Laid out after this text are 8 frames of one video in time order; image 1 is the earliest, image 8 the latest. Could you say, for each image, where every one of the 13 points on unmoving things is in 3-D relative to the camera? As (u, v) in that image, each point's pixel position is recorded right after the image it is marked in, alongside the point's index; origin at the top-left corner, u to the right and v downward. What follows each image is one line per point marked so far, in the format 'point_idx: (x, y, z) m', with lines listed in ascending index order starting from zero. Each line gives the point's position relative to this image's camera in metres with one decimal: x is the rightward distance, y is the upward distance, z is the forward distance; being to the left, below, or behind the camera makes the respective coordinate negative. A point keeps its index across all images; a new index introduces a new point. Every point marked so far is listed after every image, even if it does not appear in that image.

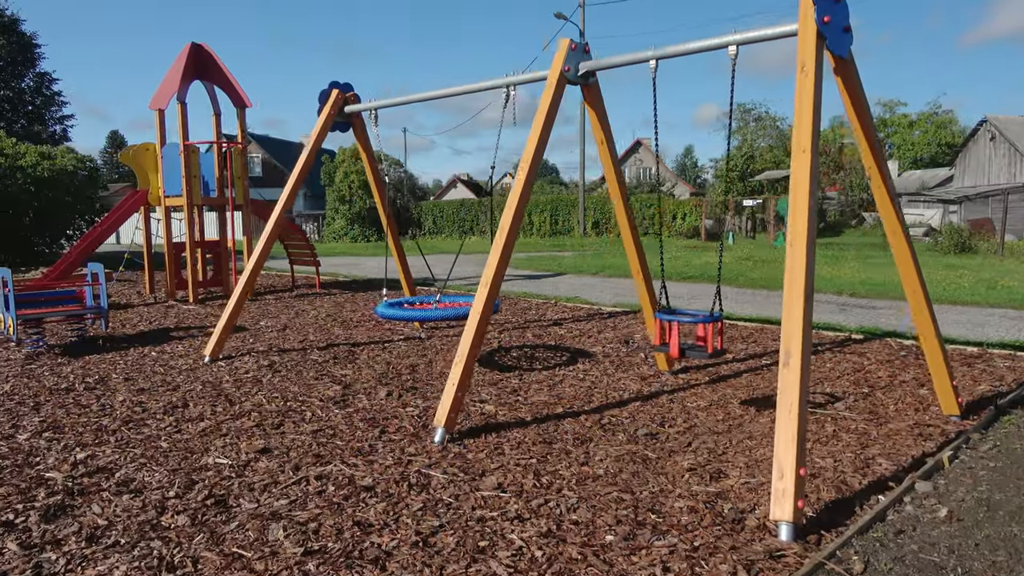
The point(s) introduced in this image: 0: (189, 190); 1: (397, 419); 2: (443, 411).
0: (-4.1, +1.2, +9.7) m
1: (-0.7, -0.8, +4.5) m
2: (-0.4, -0.7, +4.2) m
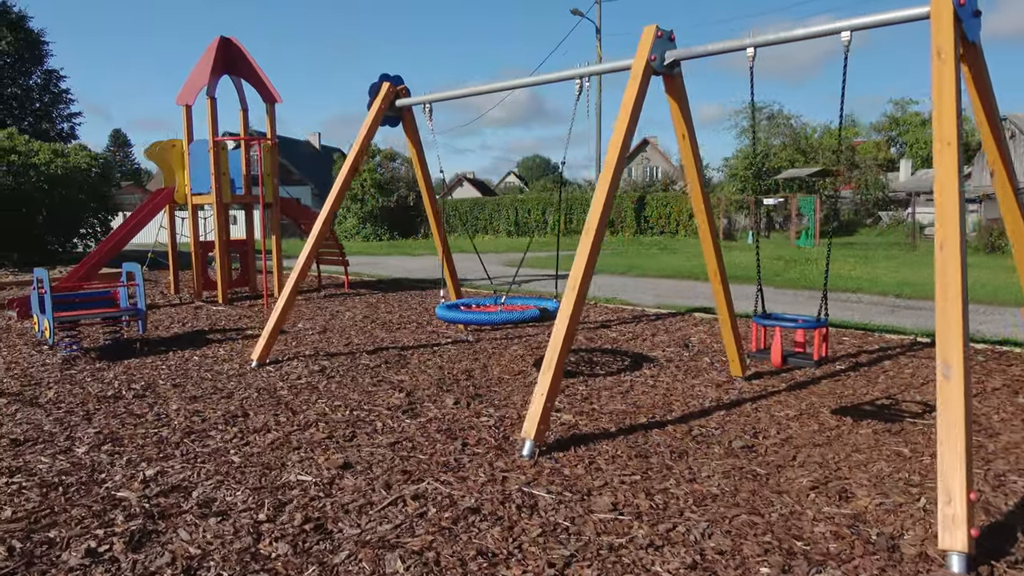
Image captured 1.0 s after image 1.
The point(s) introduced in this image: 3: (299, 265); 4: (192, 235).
0: (-3.7, +1.2, +9.4) m
1: (-0.2, -0.8, +4.3) m
2: (+0.1, -0.7, +3.9) m
3: (-1.7, +0.2, +6.0) m
4: (-4.2, +0.7, +9.9) m
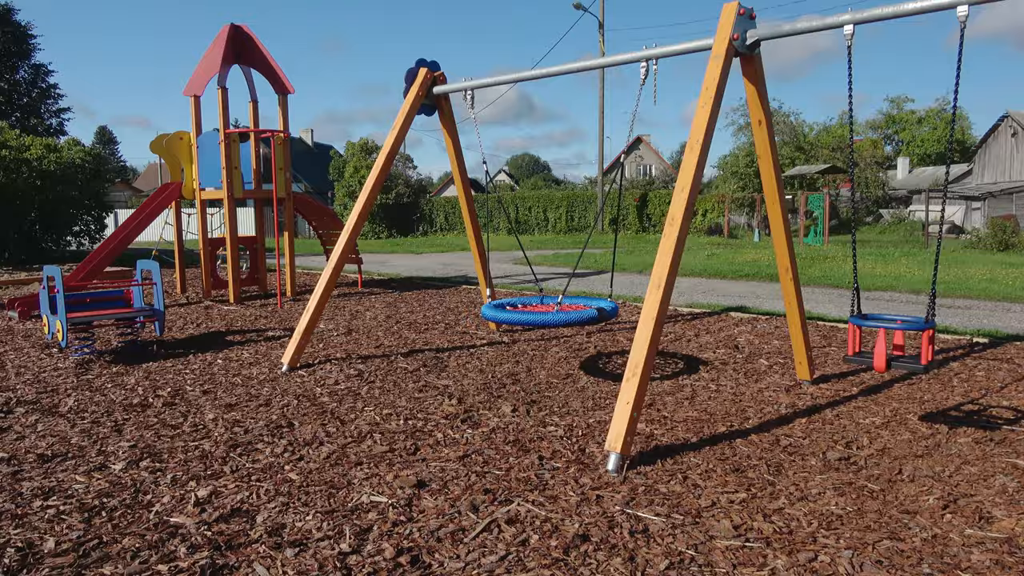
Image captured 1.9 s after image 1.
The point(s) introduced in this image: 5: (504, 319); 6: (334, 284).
0: (-3.4, +1.3, +9.0) m
1: (+0.2, -0.8, +3.9) m
2: (+0.5, -0.7, +3.5) m
3: (-1.4, +0.2, +5.7) m
4: (-3.9, +0.7, +9.5) m
5: (-0.1, -0.2, +5.2) m
6: (-1.3, 0.0, +5.6) m
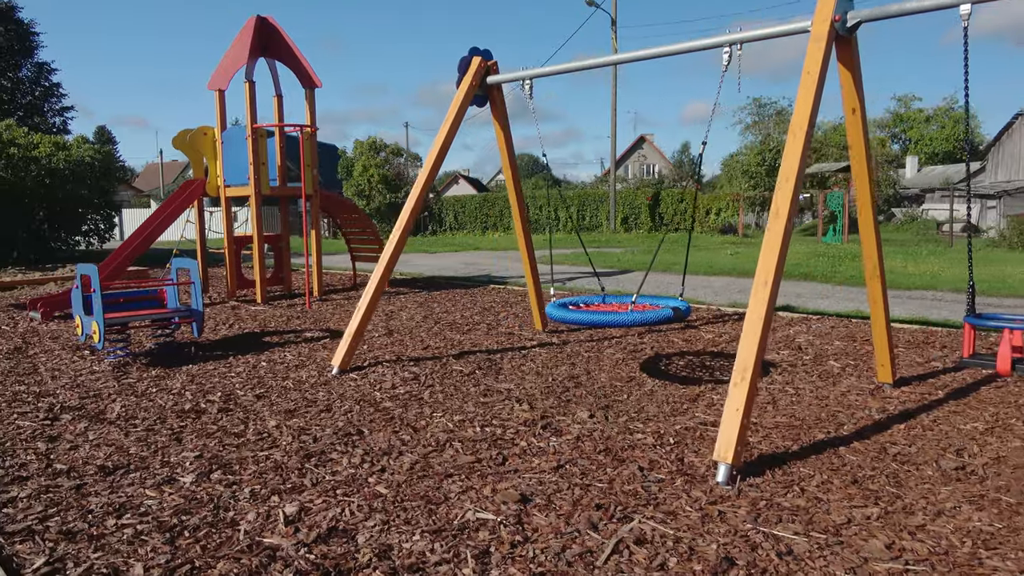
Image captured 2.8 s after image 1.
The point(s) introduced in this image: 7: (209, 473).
0: (-2.9, +1.3, +8.7) m
1: (+0.6, -0.8, +3.7) m
2: (+0.9, -0.7, +3.3) m
3: (-0.9, +0.2, +5.4) m
4: (-3.5, +0.7, +9.2) m
5: (+0.4, -0.2, +4.9) m
6: (-0.9, 0.0, +5.4) m
7: (-1.3, -0.8, +3.3) m
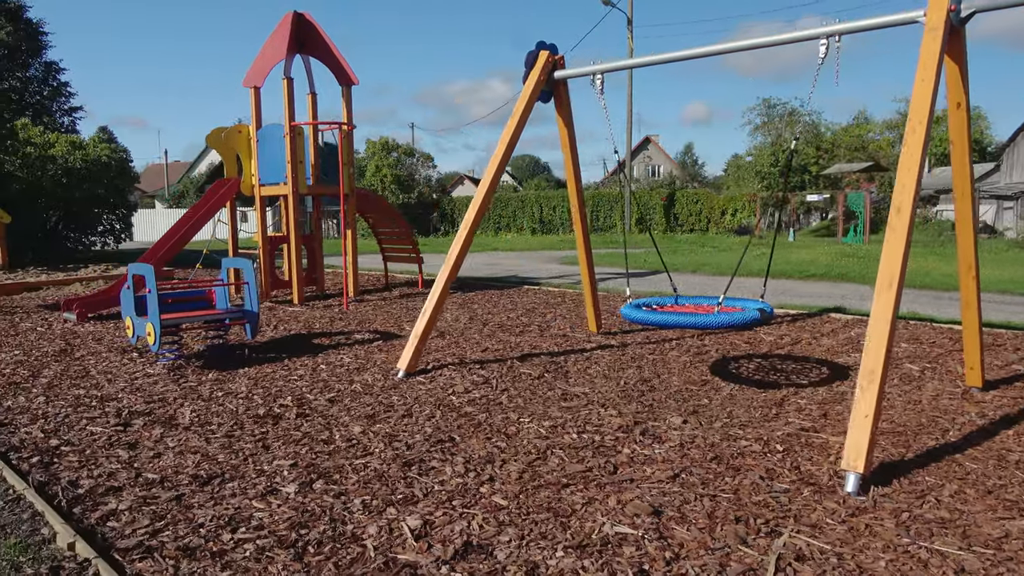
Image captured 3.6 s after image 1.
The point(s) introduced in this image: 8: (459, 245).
0: (-2.5, +1.3, +8.5) m
1: (+1.1, -0.8, +3.5) m
2: (+1.4, -0.7, +3.1) m
3: (-0.4, +0.2, +5.2) m
4: (-3.0, +0.7, +9.0) m
5: (+0.9, -0.2, +4.8) m
6: (-0.4, 0.0, +5.2) m
7: (-0.8, -0.8, +3.2) m
8: (-0.4, +0.3, +5.2) m
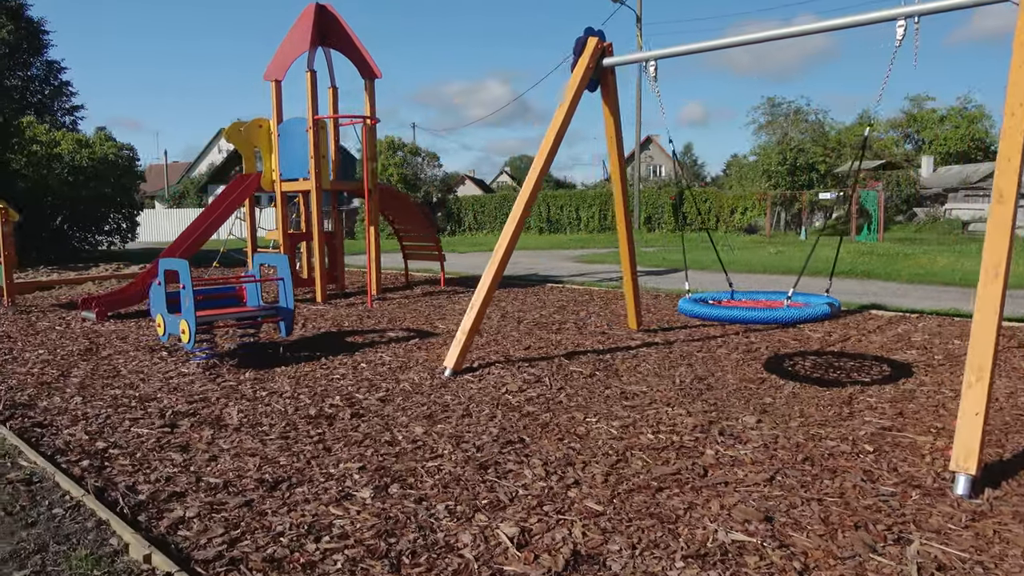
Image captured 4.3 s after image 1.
0: (-2.2, +1.3, +8.3) m
1: (+1.4, -0.7, +3.3) m
2: (+1.8, -0.6, +2.9) m
3: (-0.1, +0.2, +5.0) m
4: (-2.7, +0.7, +8.8) m
5: (+1.2, -0.2, +4.6) m
6: (-0.1, +0.1, +5.0) m
7: (-0.5, -0.8, +3.0) m
8: (0.0, +0.3, +5.0) m
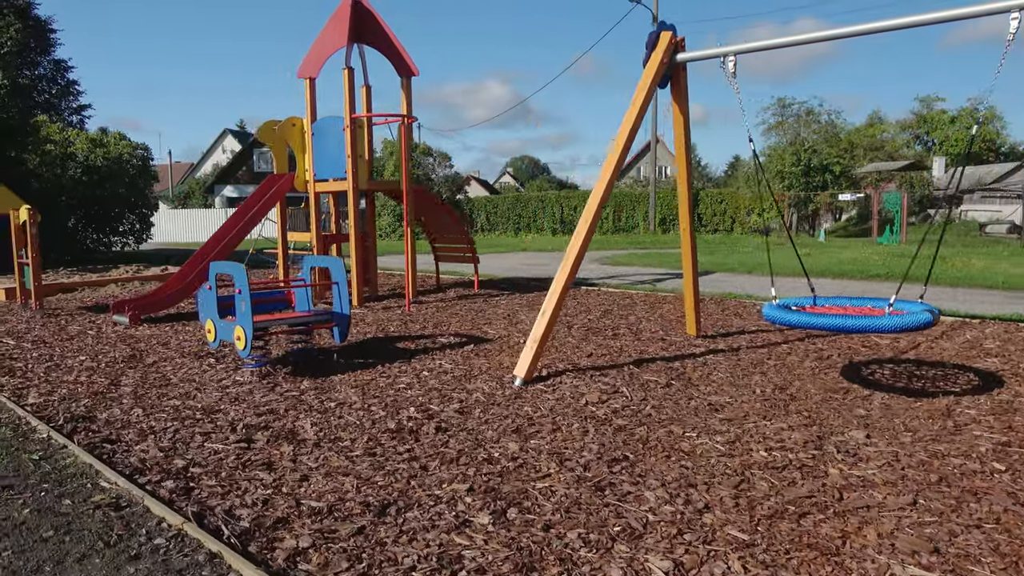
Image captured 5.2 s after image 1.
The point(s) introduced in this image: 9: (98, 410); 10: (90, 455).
0: (-1.7, +1.2, +8.1) m
1: (+1.9, -0.8, +3.1) m
2: (+2.2, -0.7, +2.7) m
3: (+0.4, +0.2, +4.8) m
4: (-2.3, +0.7, +8.6) m
5: (+1.7, -0.2, +4.4) m
6: (+0.4, 0.0, +4.8) m
7: (0.0, -0.8, +2.7) m
8: (+0.4, +0.3, +4.8) m
9: (-2.3, -0.7, +4.1) m
10: (-1.8, -0.7, +3.3) m
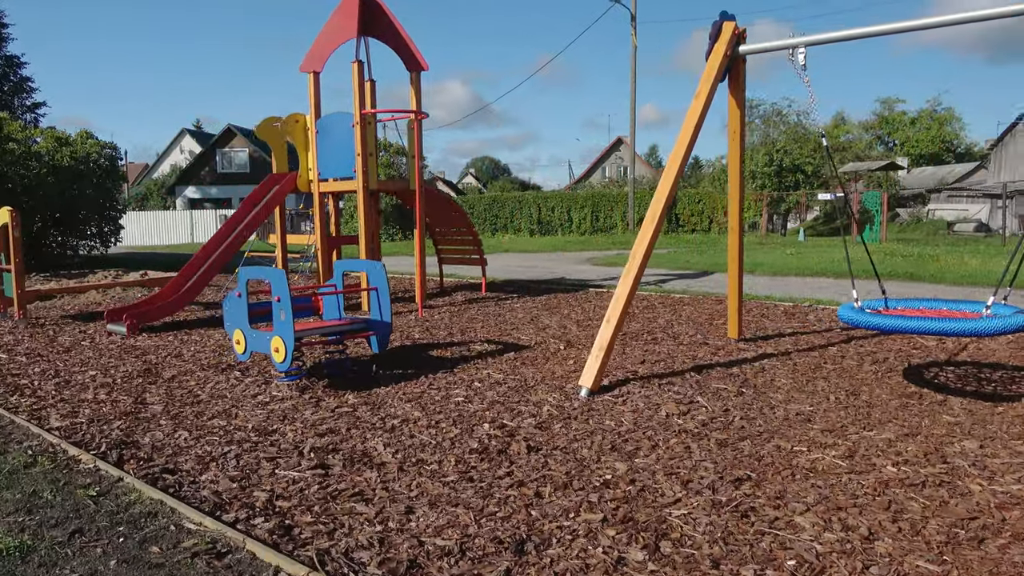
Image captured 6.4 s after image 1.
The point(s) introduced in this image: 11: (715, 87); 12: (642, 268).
0: (-1.5, +1.2, +7.7) m
1: (+2.4, -0.8, +2.9) m
2: (+2.7, -0.7, +2.6) m
3: (+0.7, +0.2, +4.5) m
4: (-2.1, +0.6, +8.2) m
5: (+2.0, -0.2, +4.2) m
6: (+0.7, 0.0, +4.5) m
7: (+0.5, -0.8, +2.4) m
8: (+0.8, +0.3, +4.5) m
9: (-1.8, -0.7, +3.7) m
10: (-1.4, -0.8, +2.9) m
11: (+1.2, +1.2, +4.7) m
12: (+0.8, +0.1, +4.6) m
